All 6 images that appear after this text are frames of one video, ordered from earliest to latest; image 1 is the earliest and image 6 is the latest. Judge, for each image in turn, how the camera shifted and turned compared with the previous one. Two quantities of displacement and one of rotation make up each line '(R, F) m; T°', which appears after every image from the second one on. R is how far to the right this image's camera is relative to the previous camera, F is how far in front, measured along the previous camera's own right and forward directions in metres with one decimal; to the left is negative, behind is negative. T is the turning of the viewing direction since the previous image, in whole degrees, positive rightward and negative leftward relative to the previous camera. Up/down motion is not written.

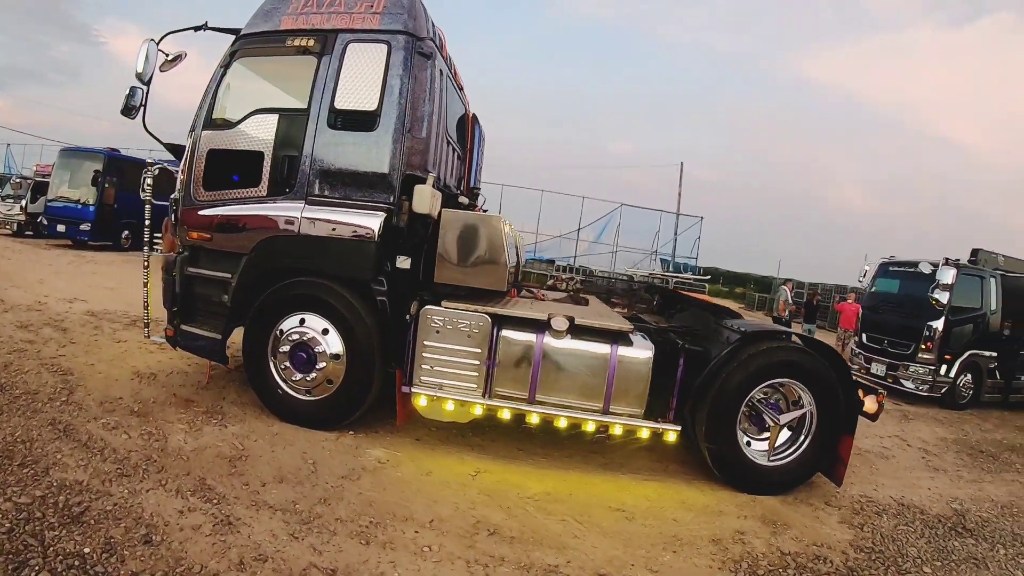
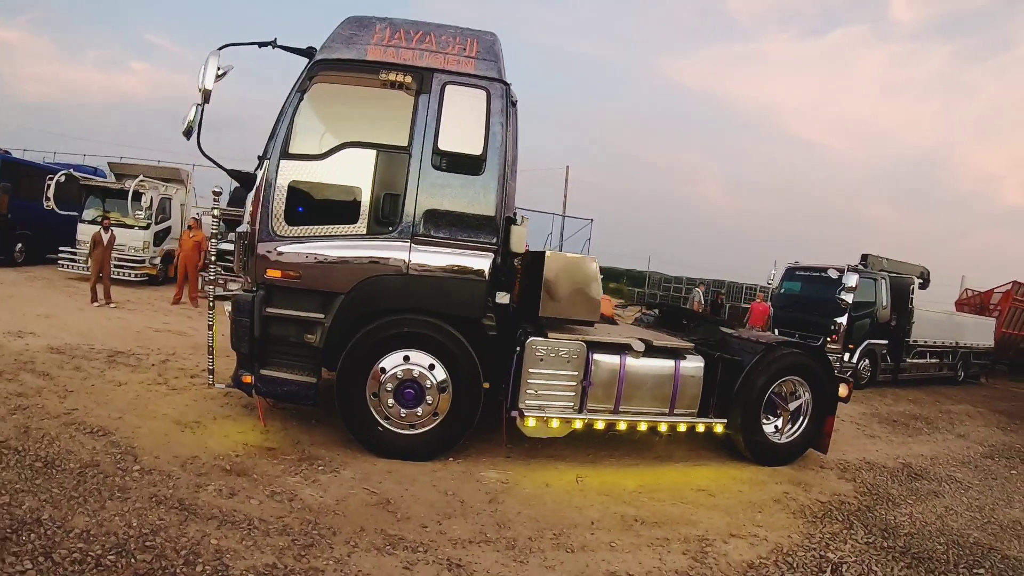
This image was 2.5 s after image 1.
(-2.1, -0.1) m; +18°
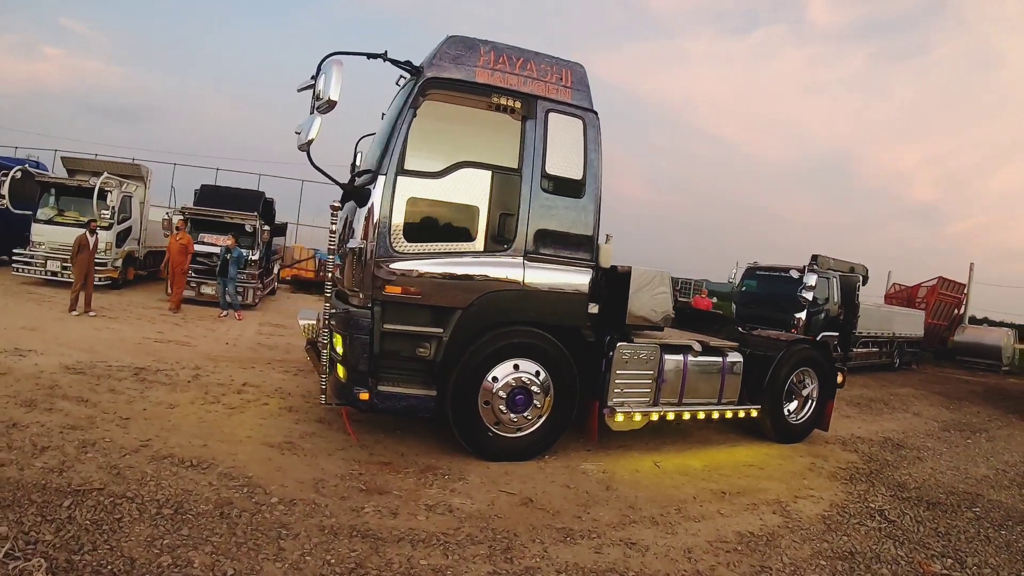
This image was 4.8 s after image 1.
(-1.8, -0.2) m; +12°
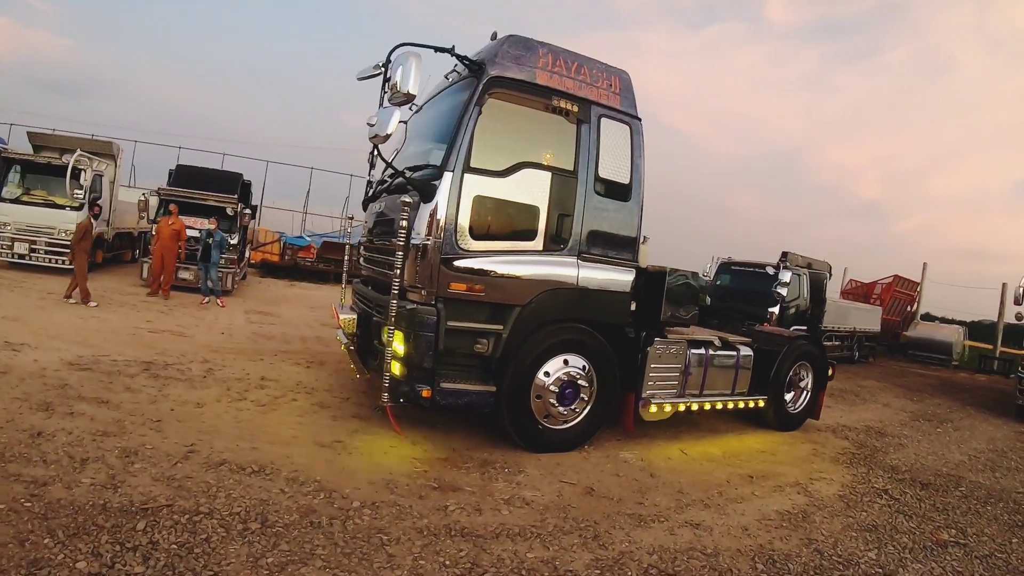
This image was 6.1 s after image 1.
(-1.0, 0.0) m; +7°
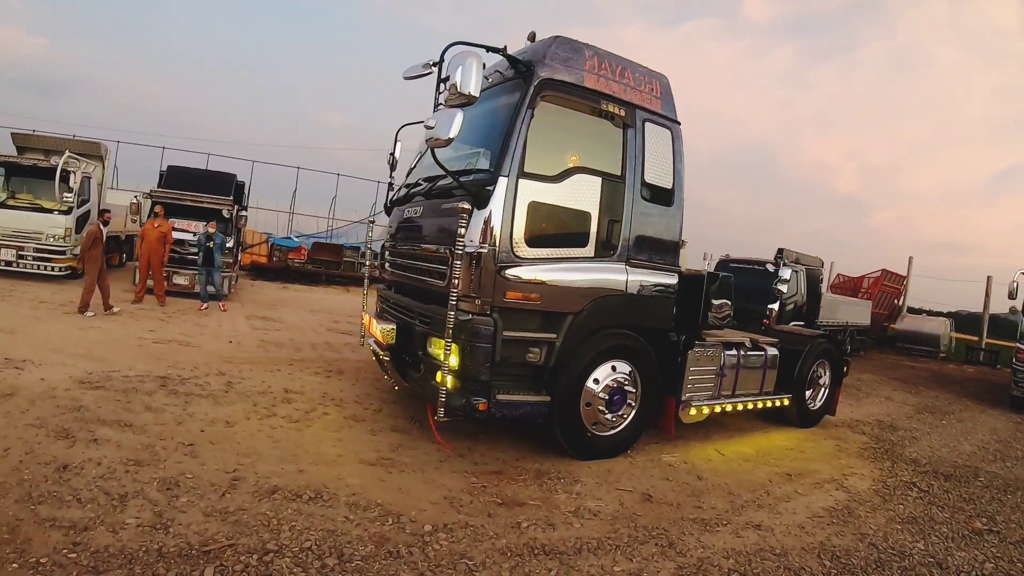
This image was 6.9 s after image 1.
(-0.7, +0.1) m; +4°
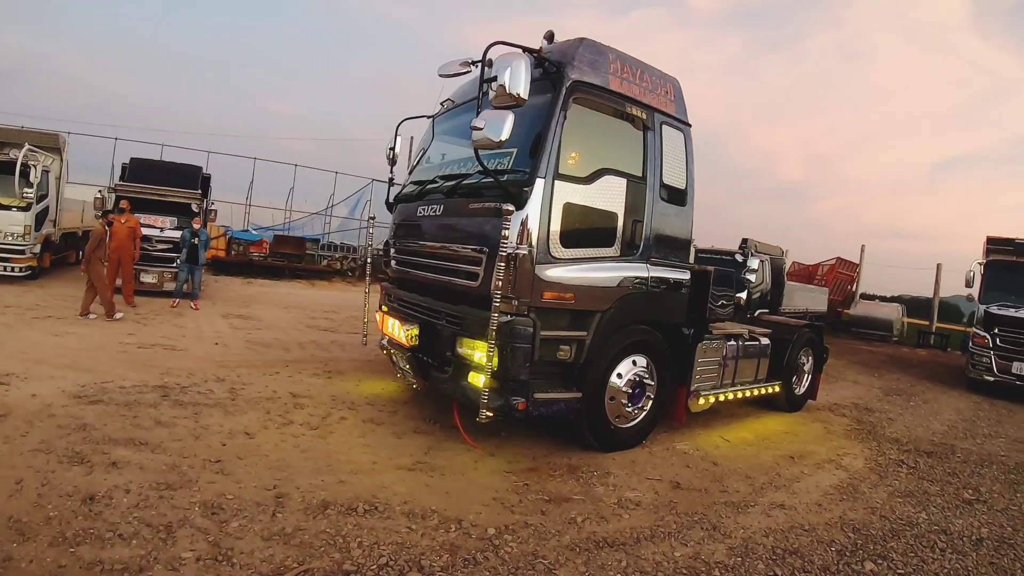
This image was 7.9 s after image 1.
(-0.7, 0.0) m; +6°
